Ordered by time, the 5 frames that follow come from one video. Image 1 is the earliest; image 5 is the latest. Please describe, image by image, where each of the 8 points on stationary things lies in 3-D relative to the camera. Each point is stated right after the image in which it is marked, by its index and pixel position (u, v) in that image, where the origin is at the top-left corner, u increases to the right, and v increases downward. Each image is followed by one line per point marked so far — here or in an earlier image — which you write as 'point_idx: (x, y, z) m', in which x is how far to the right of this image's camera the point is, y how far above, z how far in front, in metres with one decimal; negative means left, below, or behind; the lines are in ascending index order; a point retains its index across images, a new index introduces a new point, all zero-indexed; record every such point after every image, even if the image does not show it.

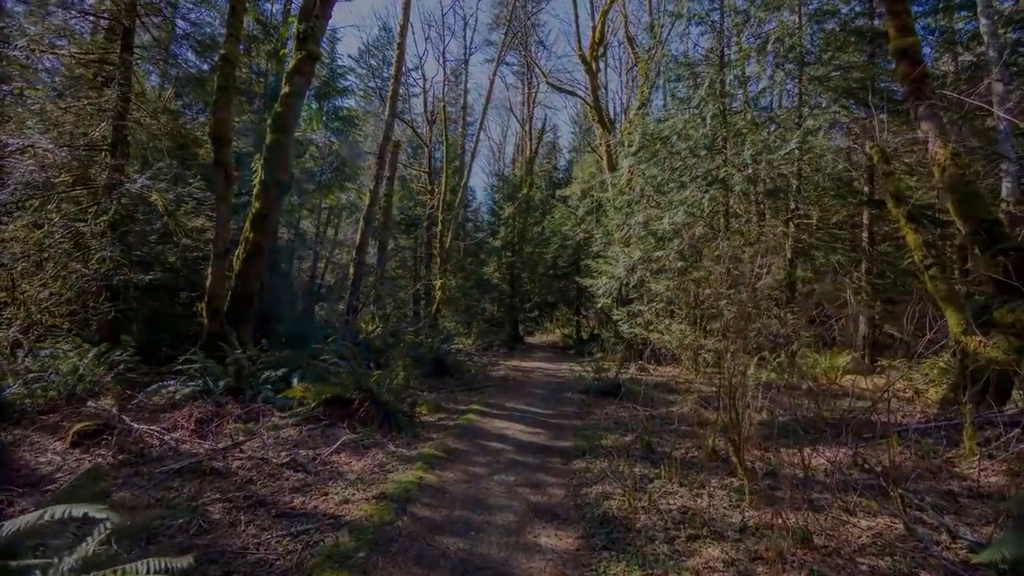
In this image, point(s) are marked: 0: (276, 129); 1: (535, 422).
0: (-4.1, +2.7, +8.3) m
1: (+0.3, -1.8, +6.2) m
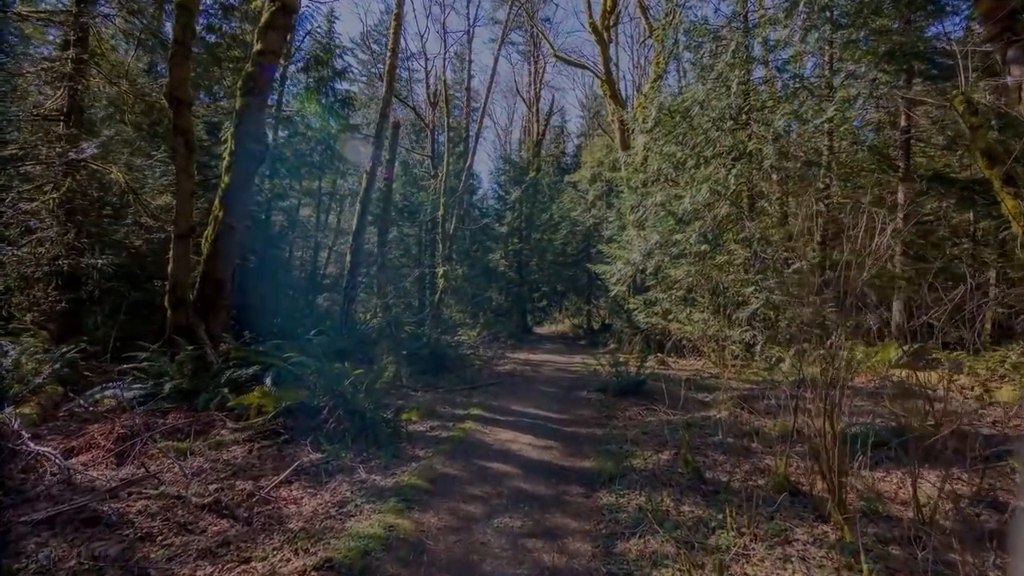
0: (-4.0, +2.9, +7.3) m
1: (+0.4, -1.6, +5.2) m
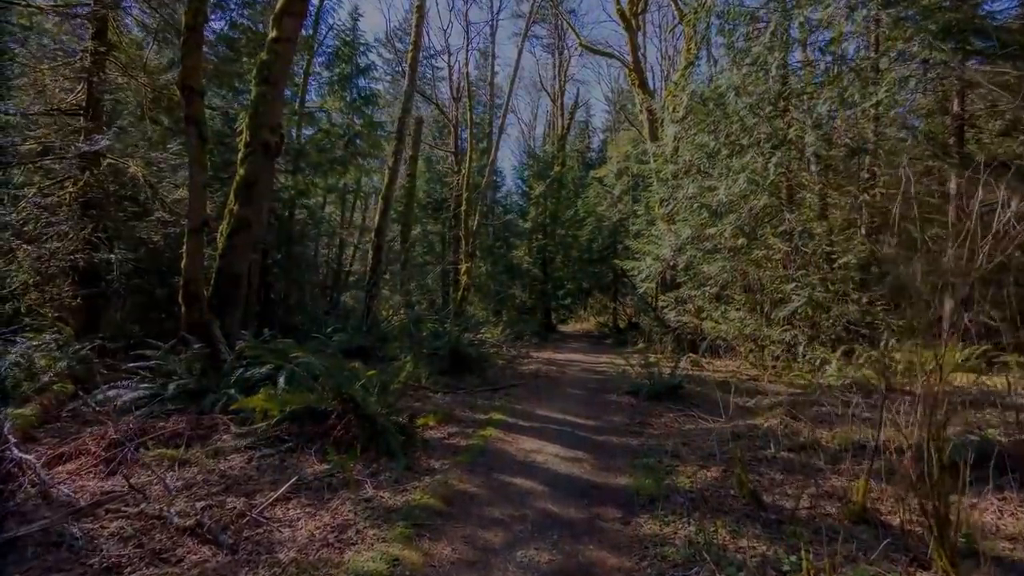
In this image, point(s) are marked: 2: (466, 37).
0: (-3.6, +3.0, +7.0) m
1: (+0.6, -1.5, +4.7) m
2: (-1.8, +10.0, +19.1) m
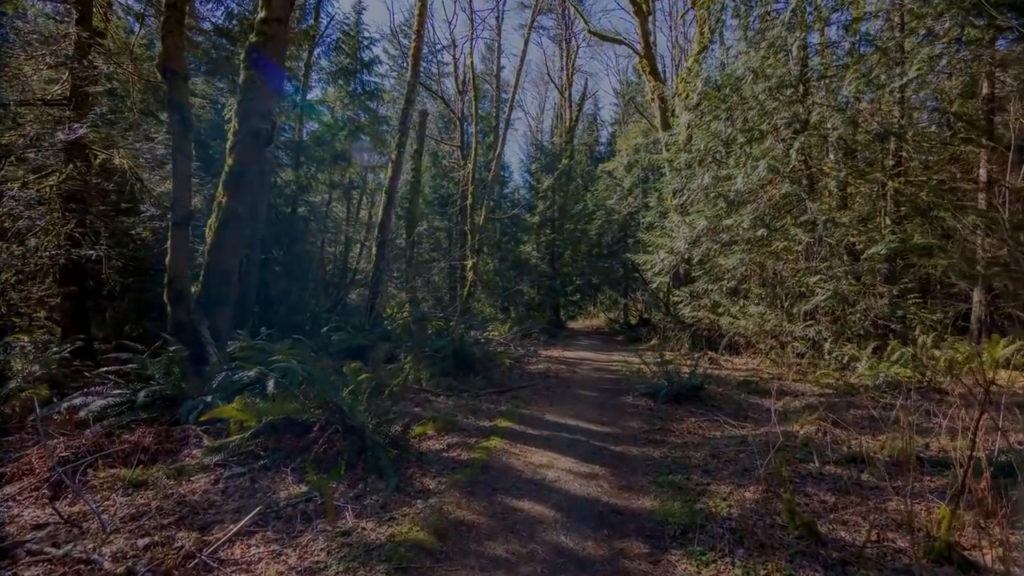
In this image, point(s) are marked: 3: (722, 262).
0: (-3.6, +3.0, +6.6) m
1: (+0.7, -1.5, +4.3) m
2: (-1.6, +10.1, +18.6) m
3: (+4.9, +0.6, +11.3) m
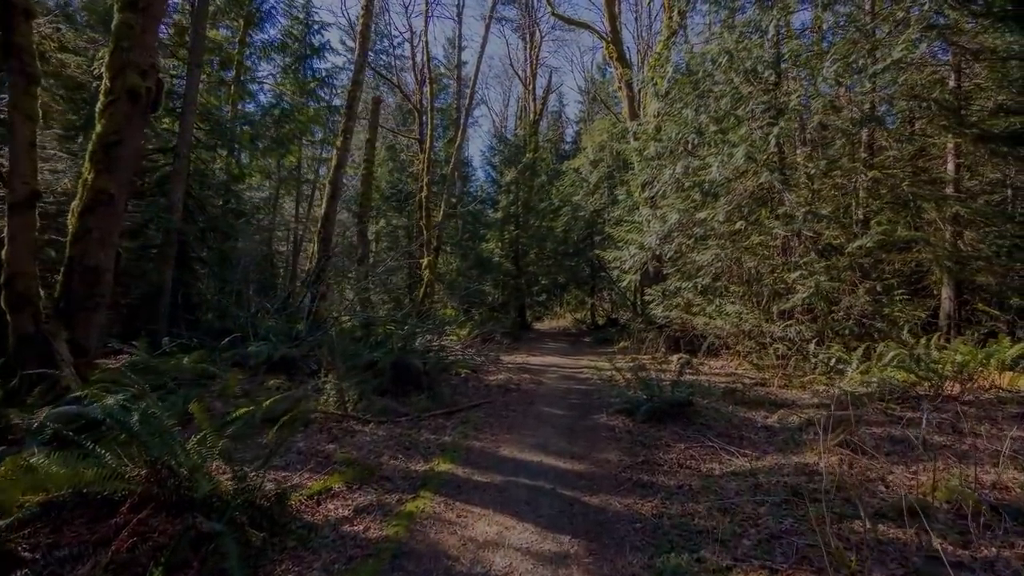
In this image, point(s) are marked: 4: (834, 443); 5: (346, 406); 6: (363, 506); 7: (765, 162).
0: (-4.1, +3.0, +5.2) m
1: (+0.3, -1.4, +3.2) m
2: (-3.1, +10.1, +17.4) m
3: (+4.0, +0.7, +10.5) m
4: (+2.7, -1.3, +4.1) m
5: (-1.7, -1.2, +5.2) m
6: (-0.9, -1.4, +3.3) m
7: (+5.0, +2.5, +9.4) m
